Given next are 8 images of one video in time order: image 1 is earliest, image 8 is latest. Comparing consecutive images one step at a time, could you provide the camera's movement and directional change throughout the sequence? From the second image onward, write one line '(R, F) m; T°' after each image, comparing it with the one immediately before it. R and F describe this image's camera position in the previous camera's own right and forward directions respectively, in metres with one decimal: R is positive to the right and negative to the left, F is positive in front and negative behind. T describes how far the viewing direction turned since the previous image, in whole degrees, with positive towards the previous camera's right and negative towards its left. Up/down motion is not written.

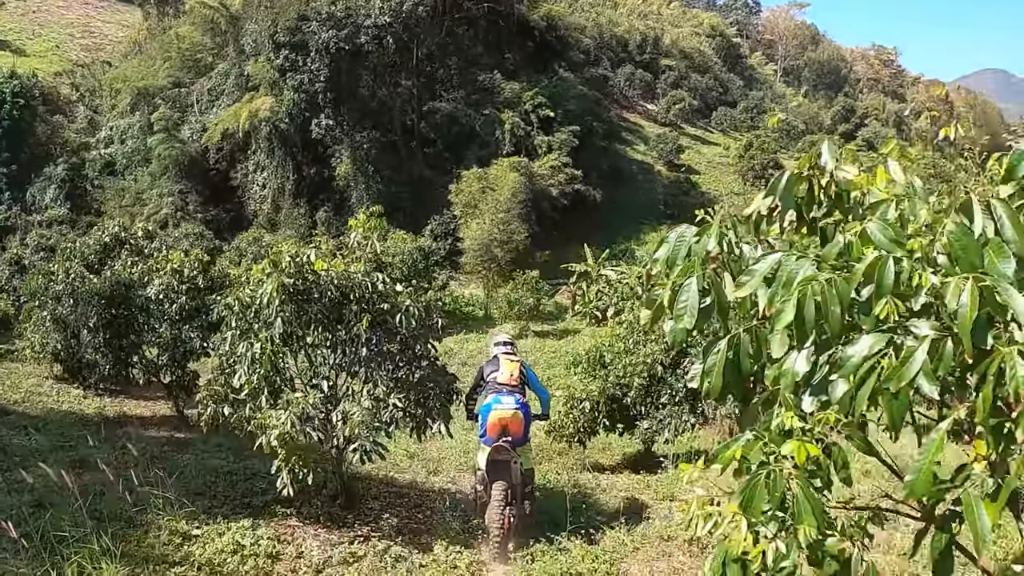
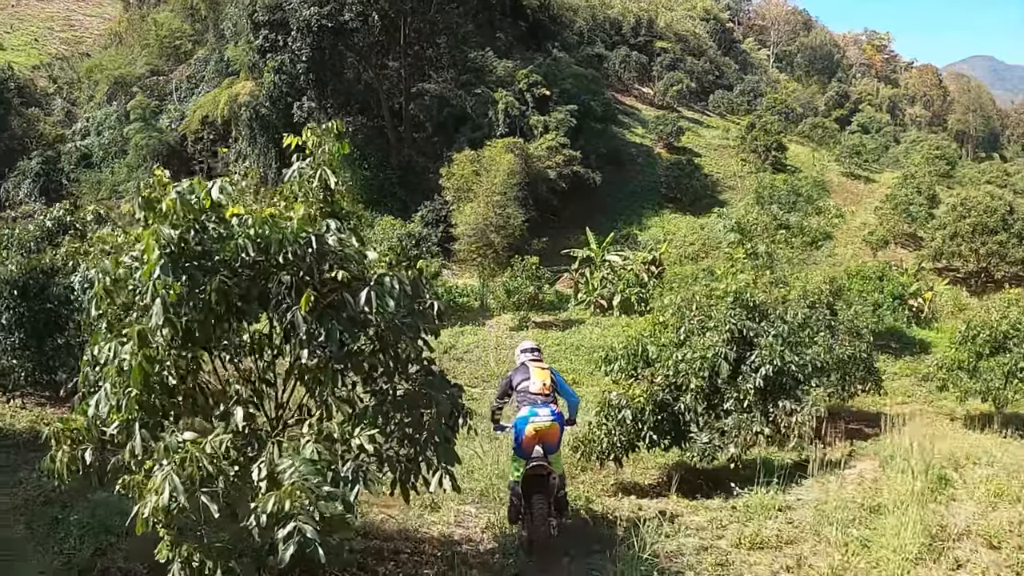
(-0.1, +1.6) m; 0°
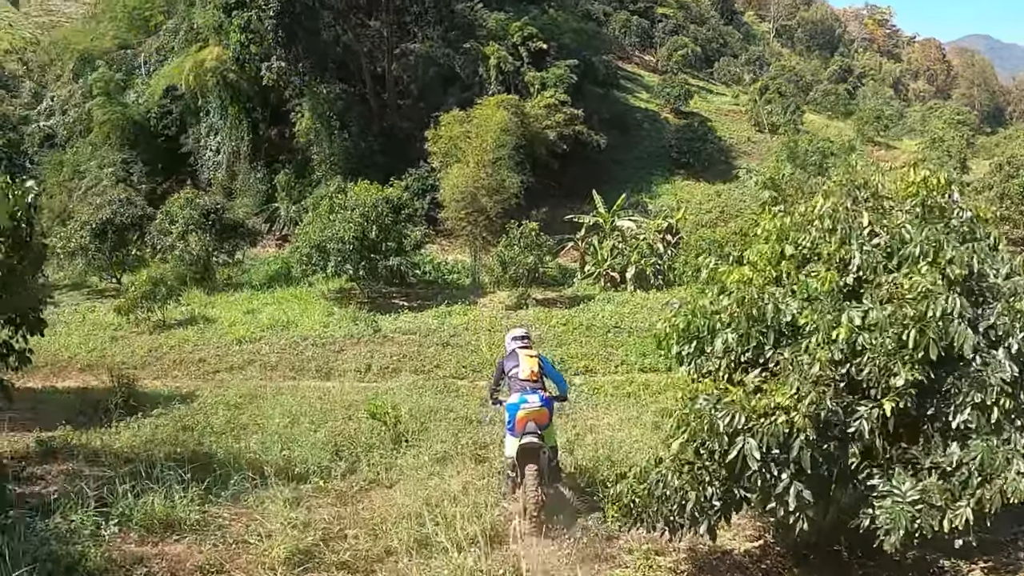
(0.0, +2.8) m; 0°
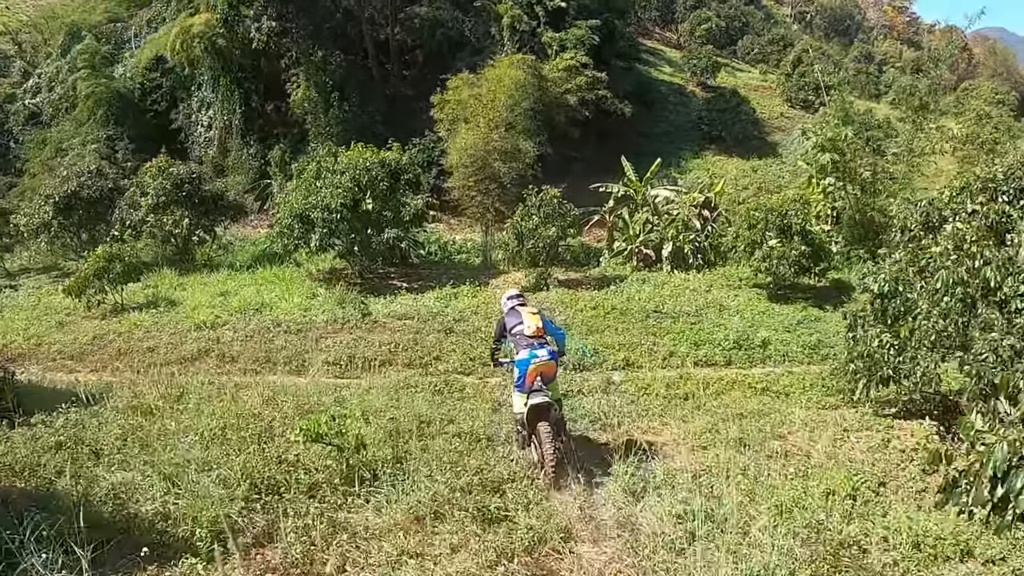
(-0.1, +2.3) m; 0°
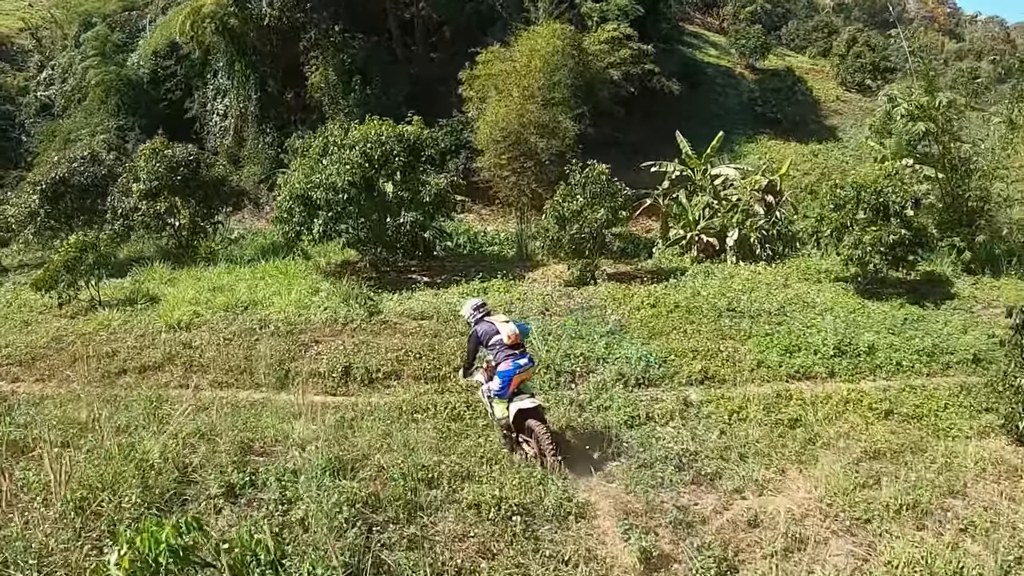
(0.0, +1.9) m; -1°
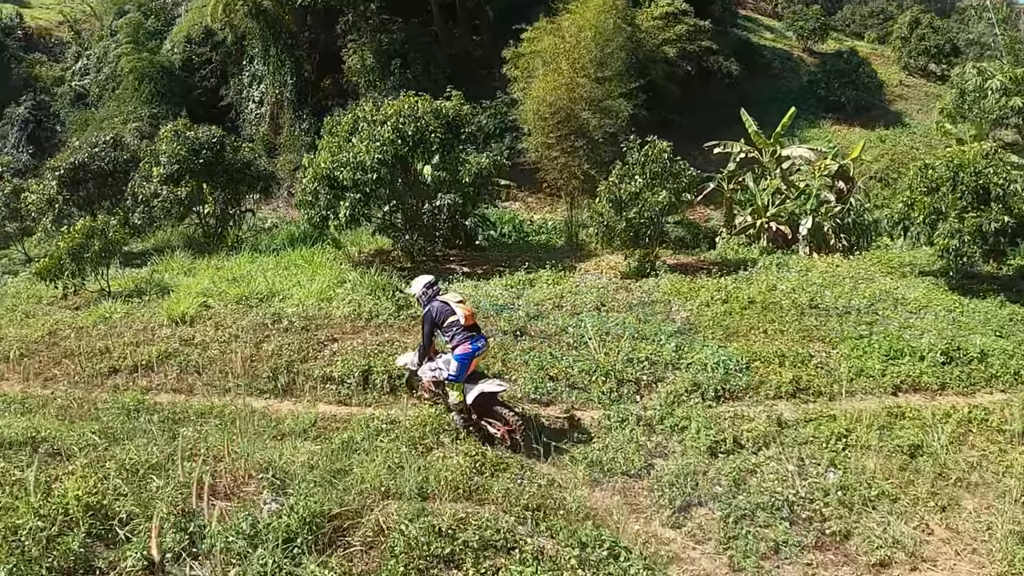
(0.0, +1.1) m; -2°
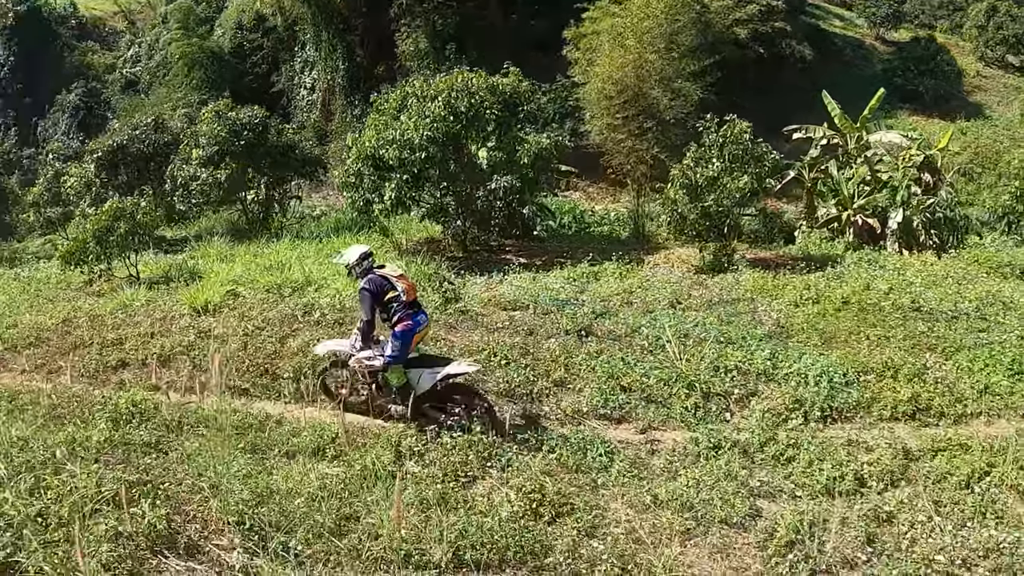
(0.0, +0.9) m; -2°
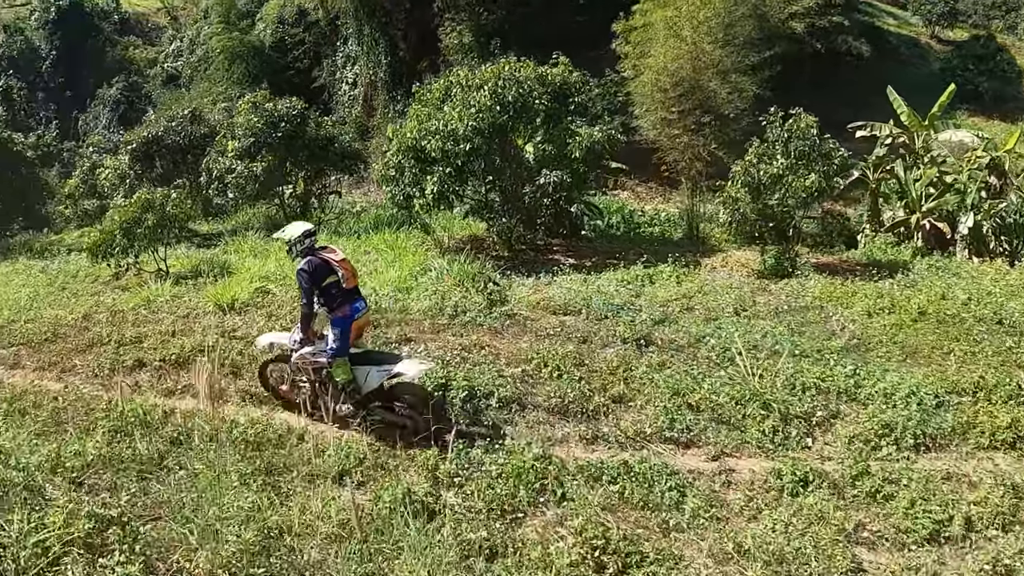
(0.0, +0.5) m; -2°
